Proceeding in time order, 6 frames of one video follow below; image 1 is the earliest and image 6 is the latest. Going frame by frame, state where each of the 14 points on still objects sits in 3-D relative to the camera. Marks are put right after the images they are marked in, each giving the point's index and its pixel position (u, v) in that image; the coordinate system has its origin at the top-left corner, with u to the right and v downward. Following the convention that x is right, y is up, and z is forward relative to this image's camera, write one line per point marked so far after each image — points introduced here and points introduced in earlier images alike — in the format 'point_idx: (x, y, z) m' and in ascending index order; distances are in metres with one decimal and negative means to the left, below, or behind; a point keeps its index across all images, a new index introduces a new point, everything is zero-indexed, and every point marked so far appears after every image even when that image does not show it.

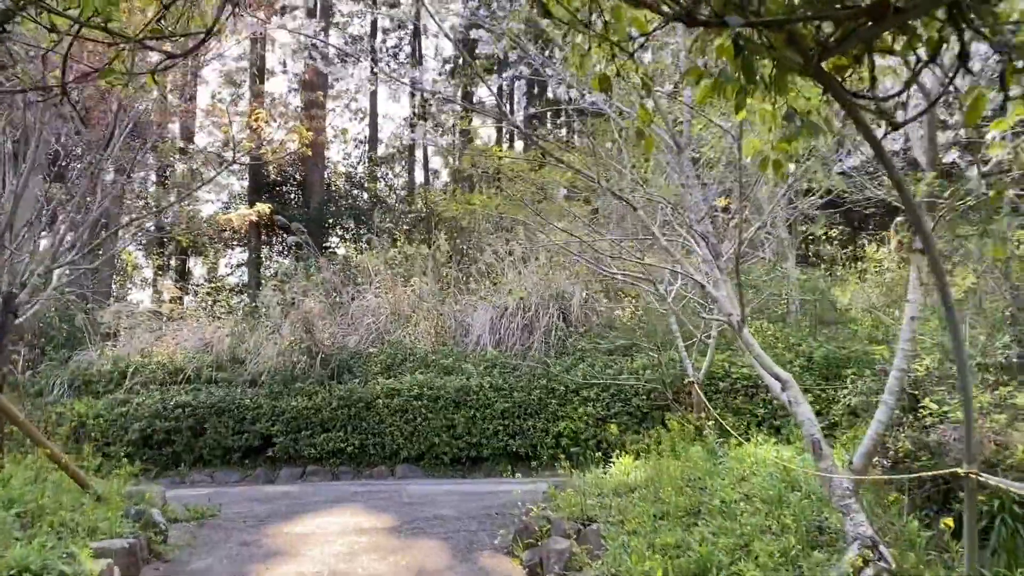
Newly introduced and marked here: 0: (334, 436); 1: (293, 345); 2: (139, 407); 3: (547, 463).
0: (-1.8, -1.5, +8.5) m
1: (-2.4, -0.6, +9.5) m
2: (-3.9, -1.2, +9.1) m
3: (+0.3, -1.6, +8.0) m
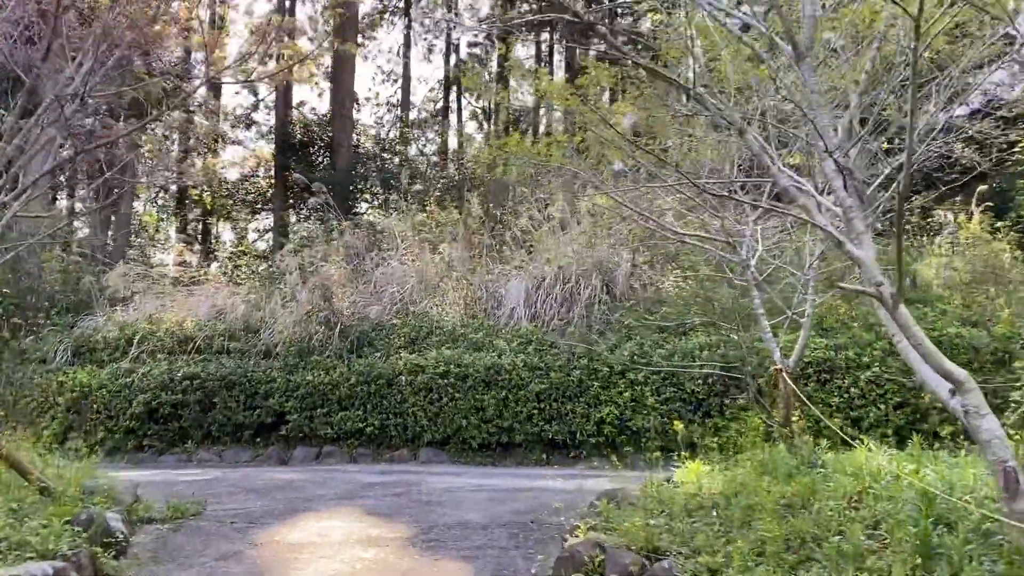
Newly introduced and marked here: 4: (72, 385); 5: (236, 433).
0: (-1.4, -1.1, +7.7) m
1: (-2.1, -0.3, +8.7) m
2: (-3.5, -0.9, +8.4) m
3: (+0.6, -1.4, +7.2) m
4: (-4.3, -1.0, +8.6) m
5: (-2.6, -1.4, +8.2) m
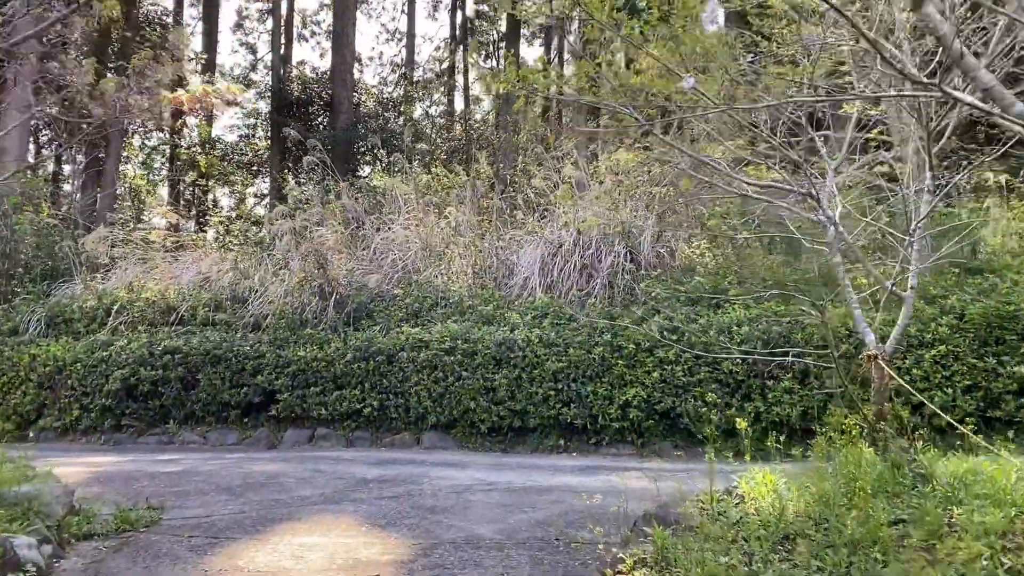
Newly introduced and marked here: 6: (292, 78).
0: (-1.3, -0.9, +7.0) m
1: (-1.9, 0.0, +8.0) m
2: (-3.4, -0.5, +7.7) m
3: (+0.7, -1.1, +6.4) m
4: (-4.2, -0.6, +7.9) m
5: (-2.5, -1.1, +7.5) m
6: (-3.8, +3.7, +15.0) m
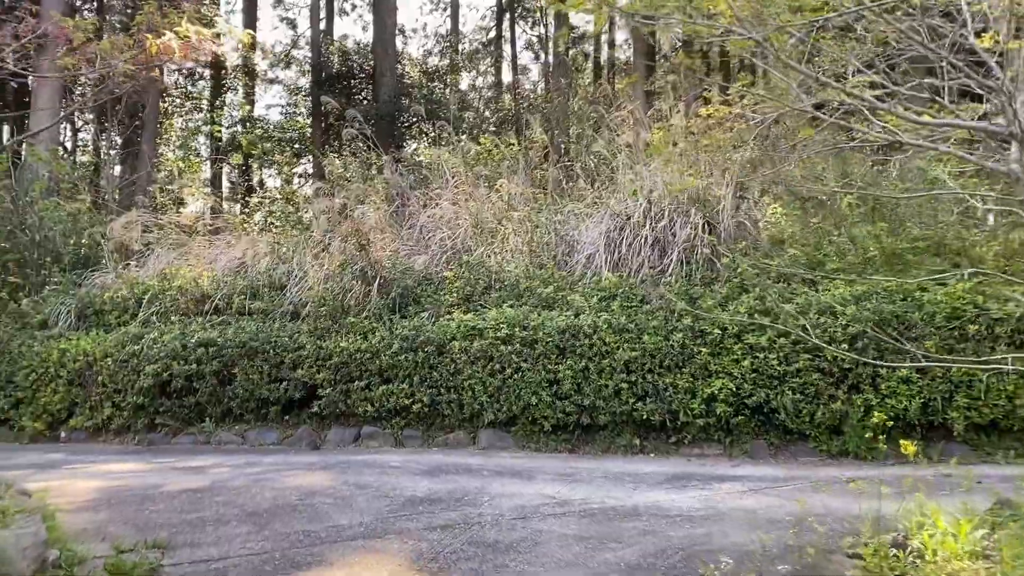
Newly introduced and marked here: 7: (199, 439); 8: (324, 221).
0: (-0.9, -0.8, +6.3) m
1: (-1.4, +0.2, +7.3) m
2: (-2.9, -0.5, +7.1) m
3: (+1.2, -1.0, +5.6) m
4: (-3.7, -0.6, +7.3) m
5: (-2.0, -1.0, +6.9) m
6: (-3.0, +3.9, +14.3) m
7: (-2.5, -1.2, +6.9) m
8: (-1.8, +0.6, +8.0) m
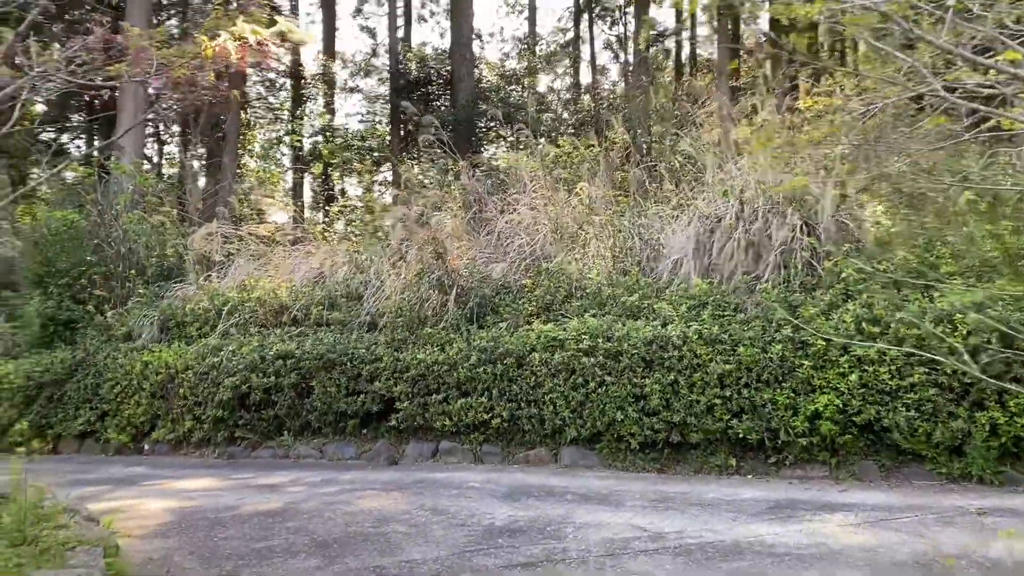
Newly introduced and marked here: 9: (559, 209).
0: (-0.3, -0.8, +6.0) m
1: (-0.8, +0.1, +7.1) m
2: (-2.3, -0.6, +7.0) m
3: (+1.7, -1.0, +5.2) m
4: (-3.0, -0.7, +7.3) m
5: (-1.4, -1.1, +6.7) m
6: (-1.7, +3.8, +14.3) m
7: (-1.8, -1.3, +6.8) m
8: (-1.0, +0.5, +7.8) m
9: (+0.4, +0.7, +7.5) m
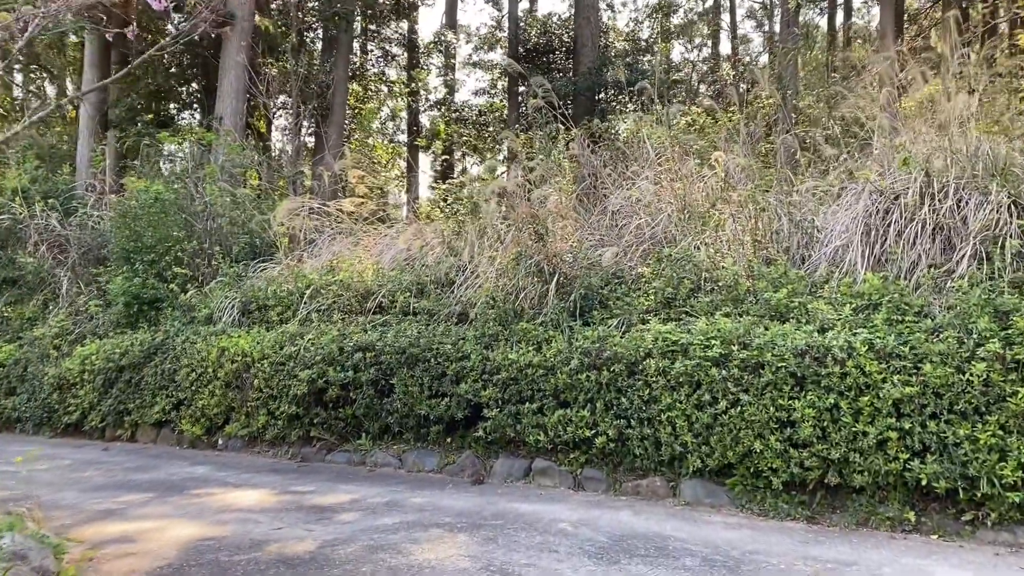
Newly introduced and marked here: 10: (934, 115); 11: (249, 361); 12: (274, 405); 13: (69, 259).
0: (+0.4, -0.8, +5.0) m
1: (0.0, +0.2, +6.1) m
2: (-1.5, -0.4, +6.2) m
3: (+2.2, -1.0, +3.8) m
4: (-2.2, -0.5, +6.7) m
5: (-0.6, -0.9, +5.8) m
6: (+0.3, +4.1, +13.2) m
7: (-1.1, -1.2, +6.0) m
8: (-0.1, +0.7, +6.8) m
9: (+1.3, +0.8, +6.3) m
10: (+2.8, +1.2, +5.7) m
11: (-2.0, -0.6, +6.6) m
12: (-1.7, -0.9, +6.3) m
13: (-4.6, +0.3, +9.0) m
